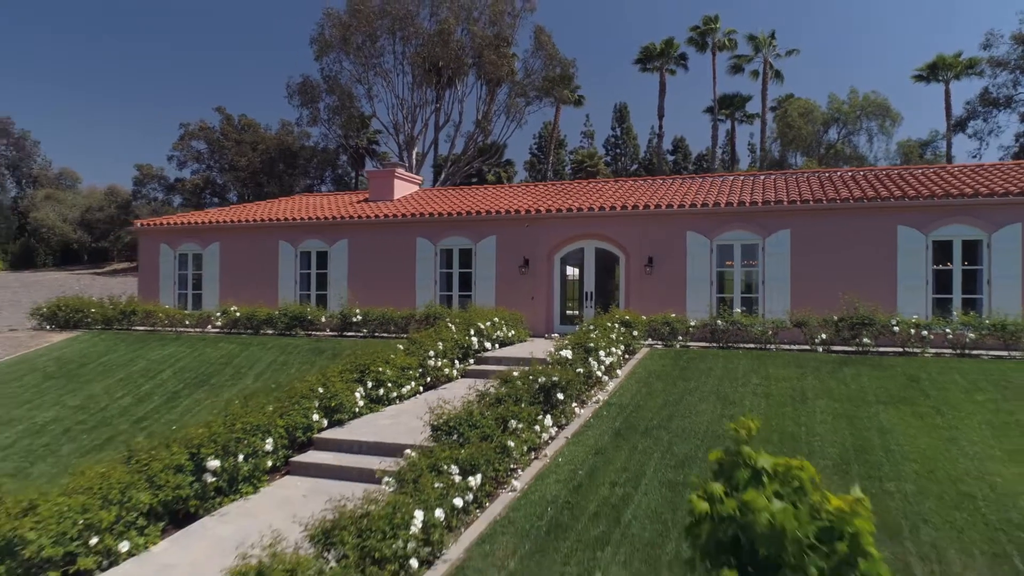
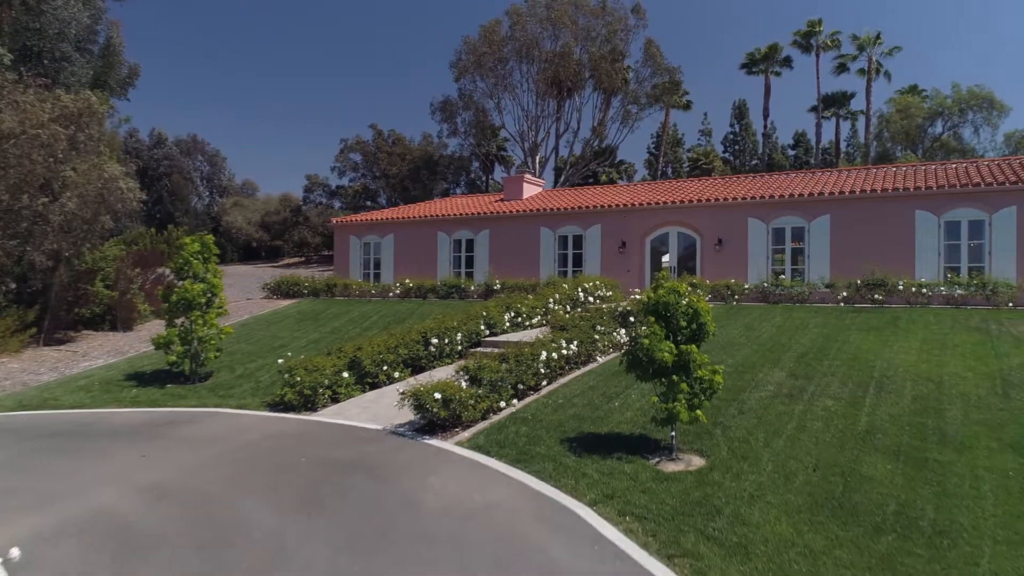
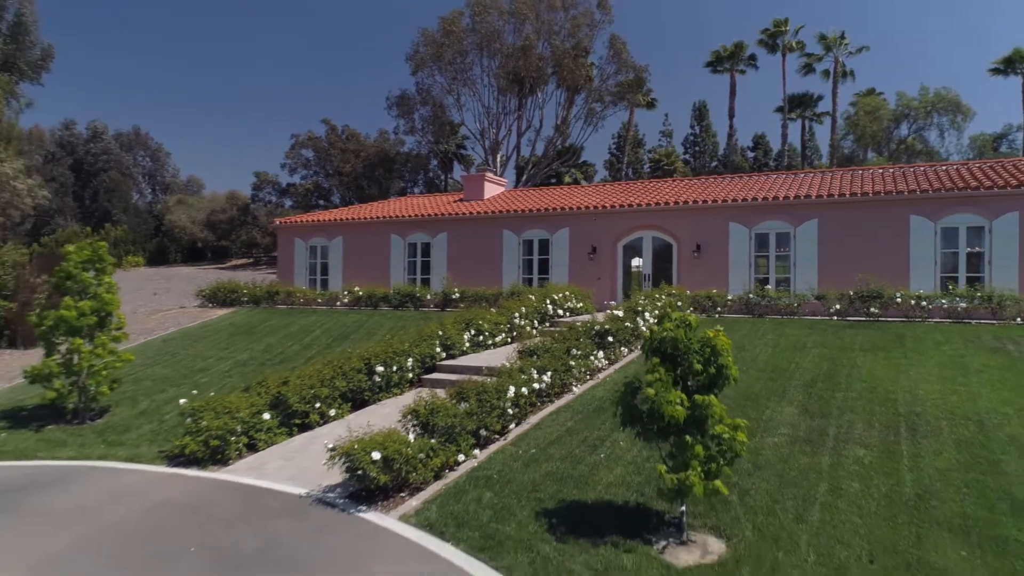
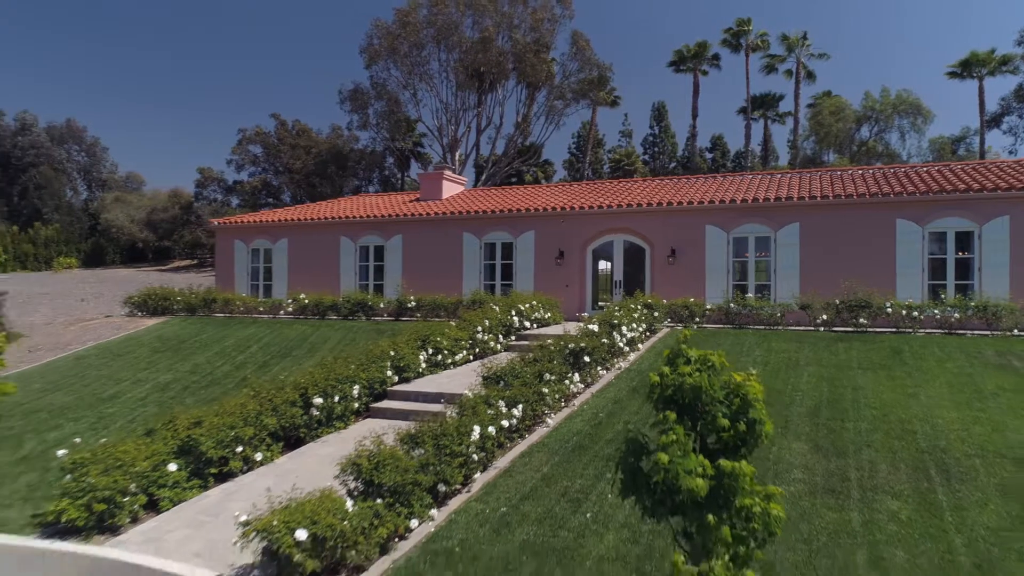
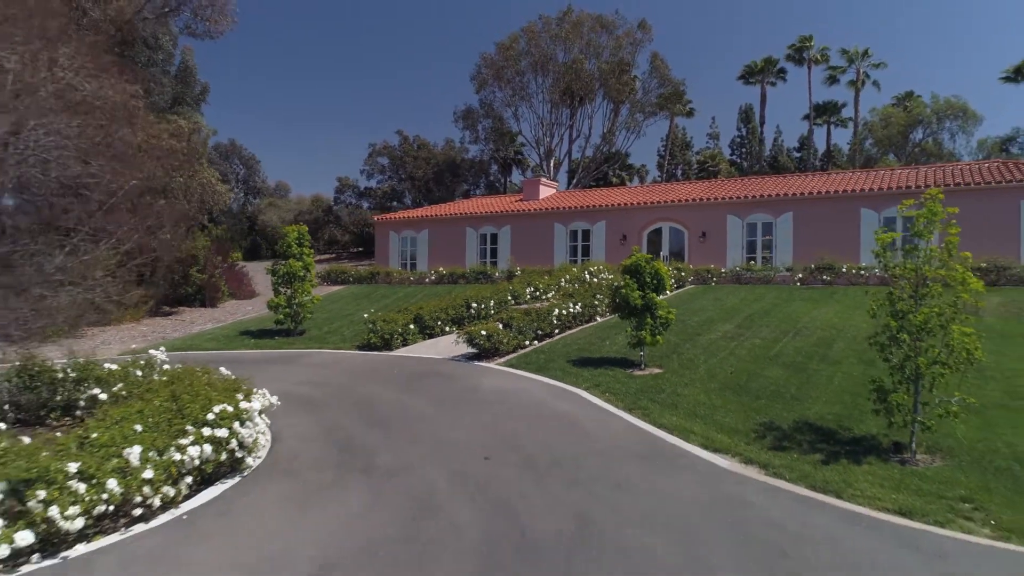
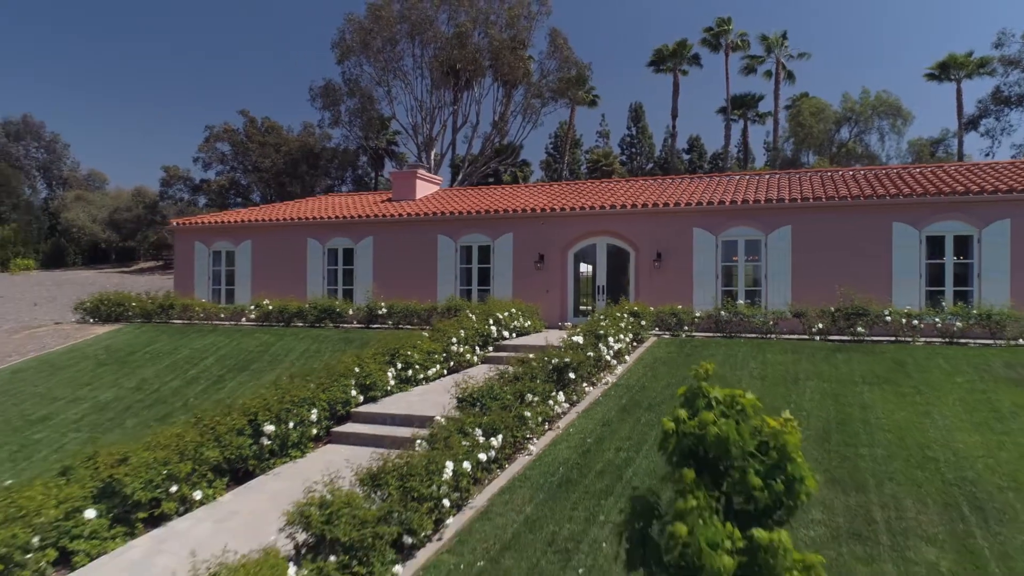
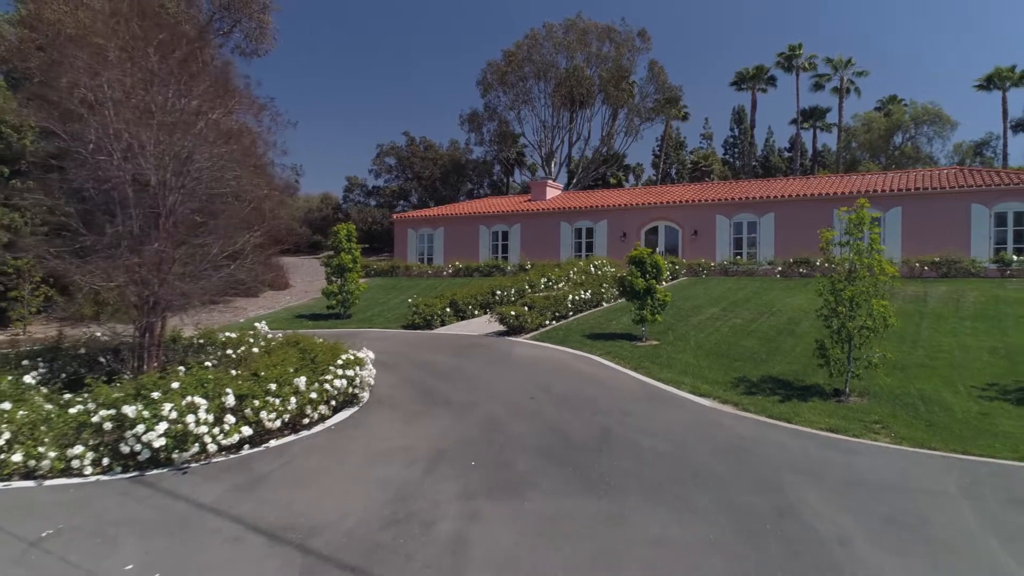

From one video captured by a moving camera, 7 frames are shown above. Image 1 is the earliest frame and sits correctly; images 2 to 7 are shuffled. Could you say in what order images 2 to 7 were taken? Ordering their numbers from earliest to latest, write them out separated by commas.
6, 4, 3, 2, 5, 7
